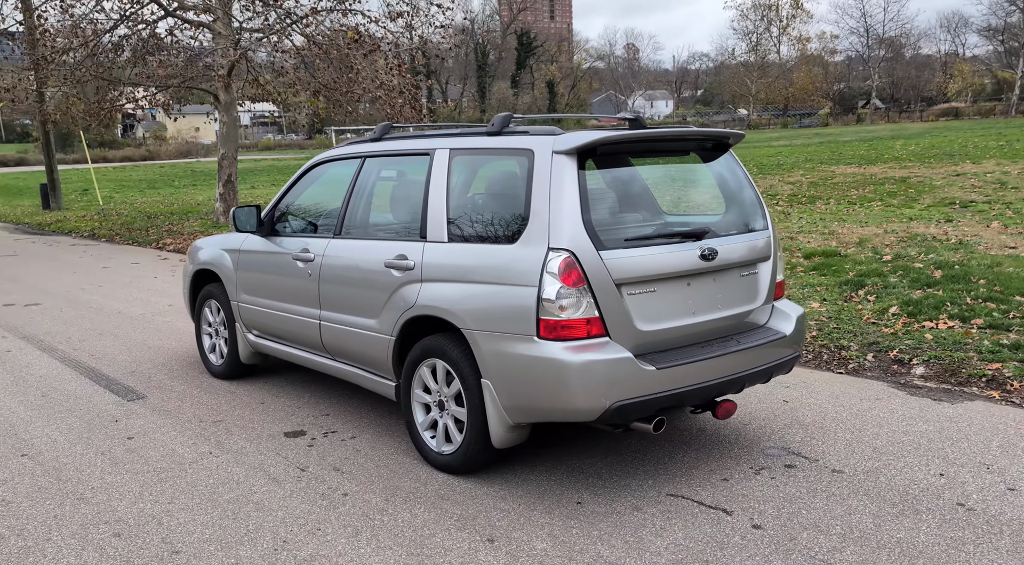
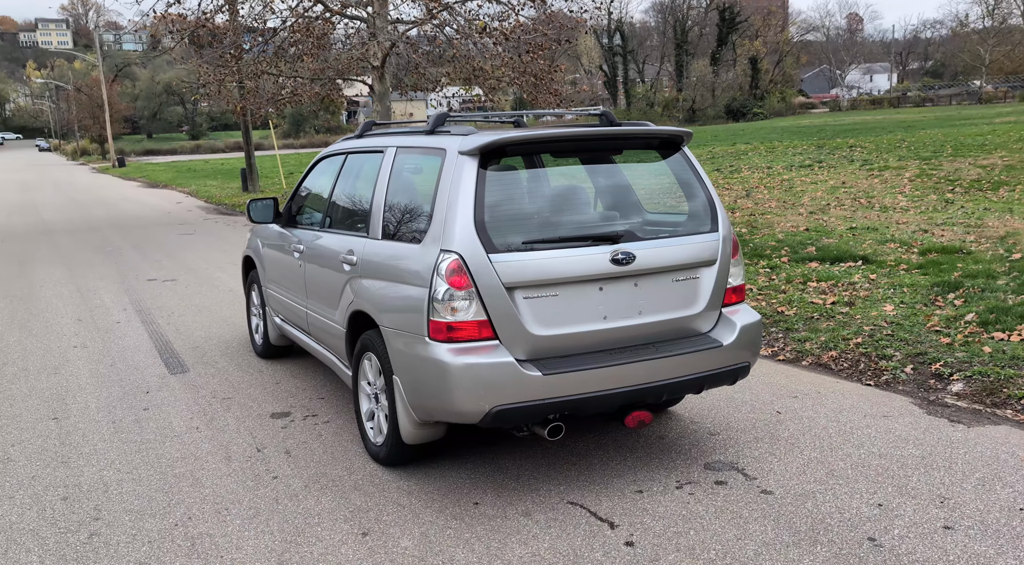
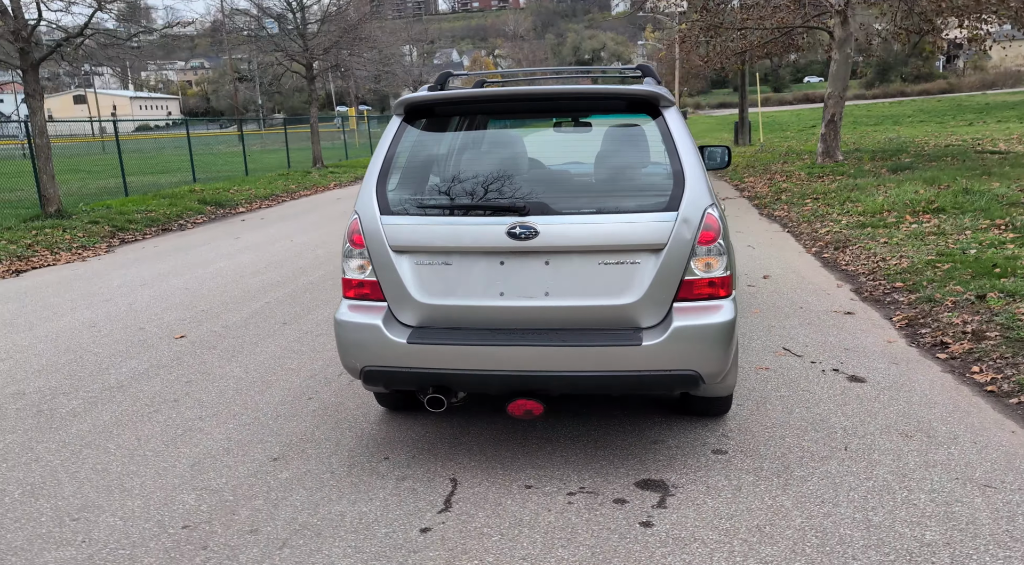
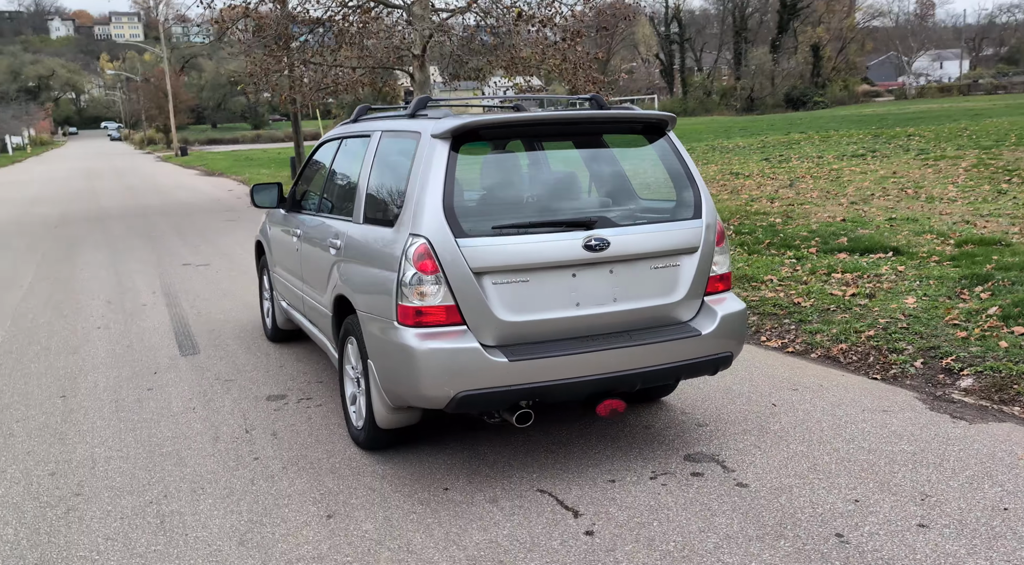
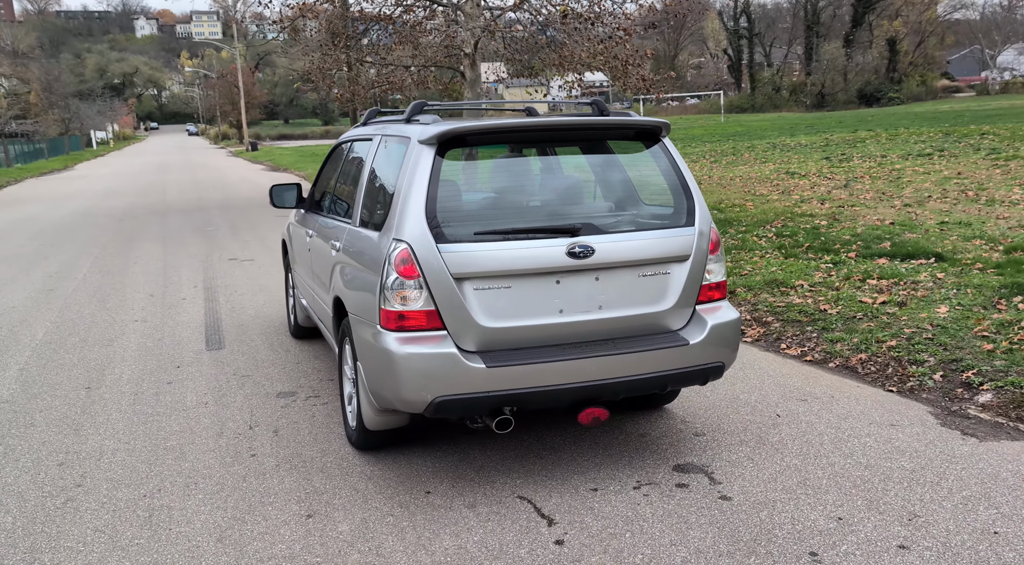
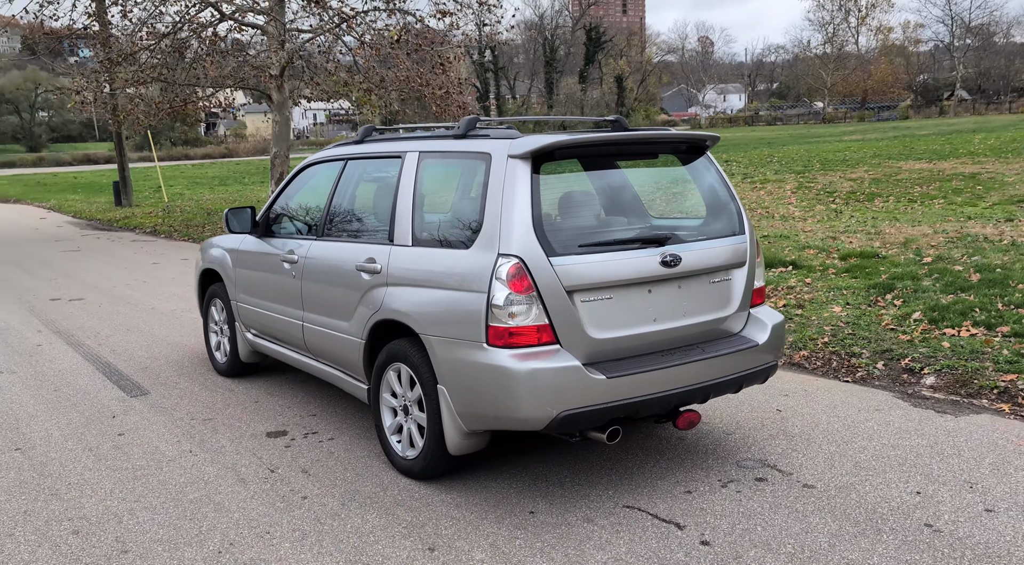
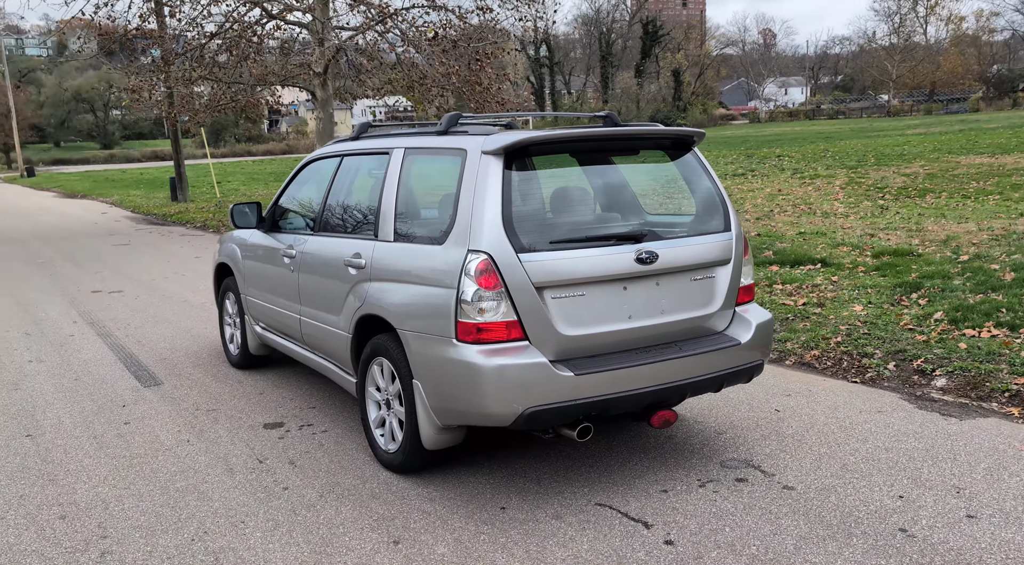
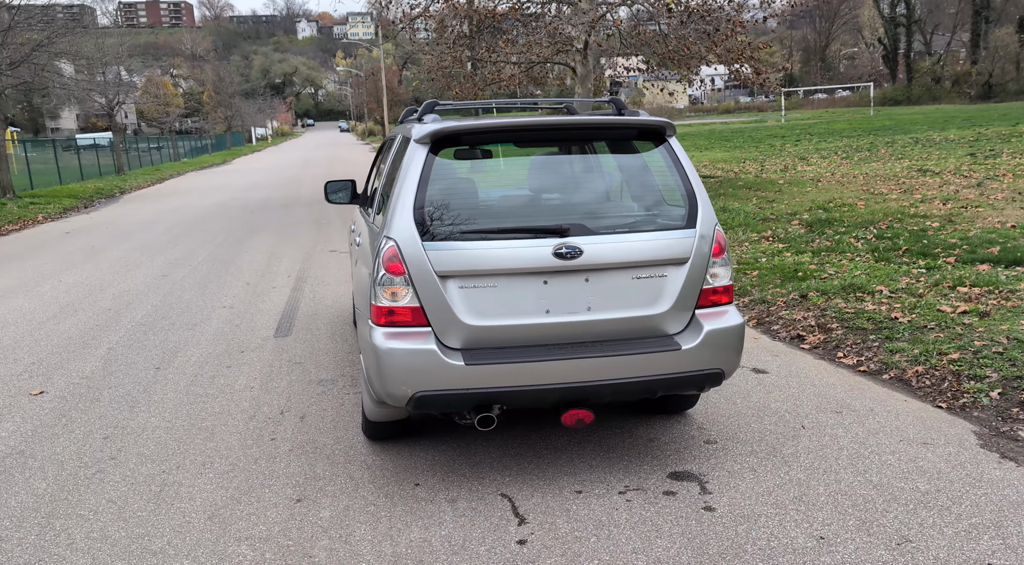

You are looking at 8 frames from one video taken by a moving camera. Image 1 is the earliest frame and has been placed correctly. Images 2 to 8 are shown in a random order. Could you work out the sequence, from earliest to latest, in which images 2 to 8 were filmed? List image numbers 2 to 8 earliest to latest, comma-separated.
6, 7, 2, 4, 5, 8, 3
